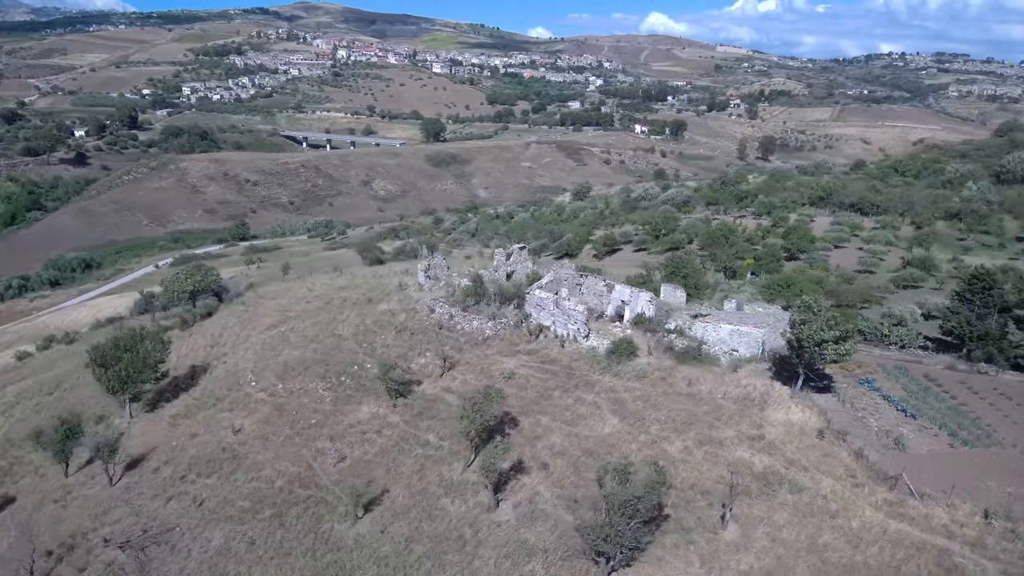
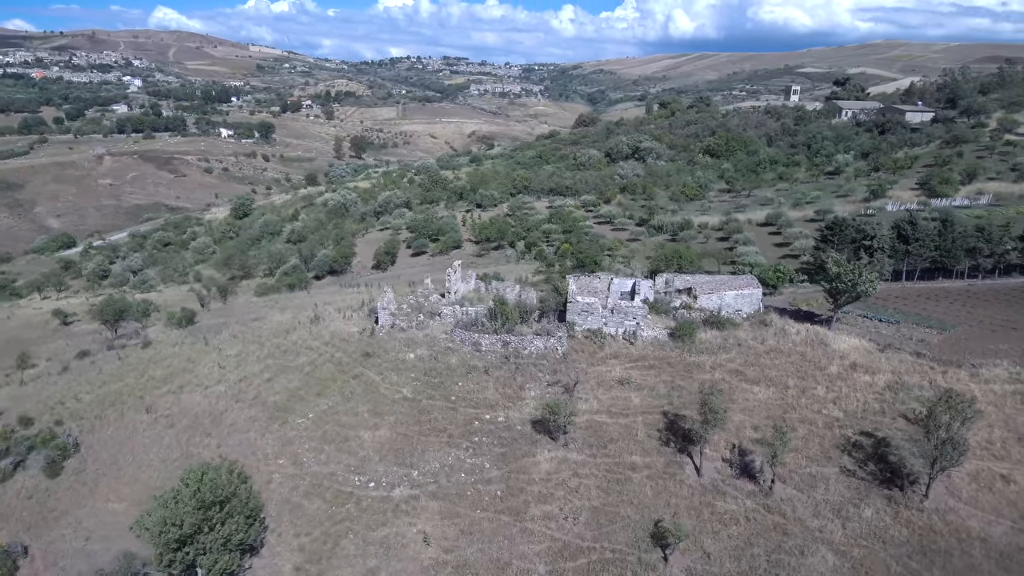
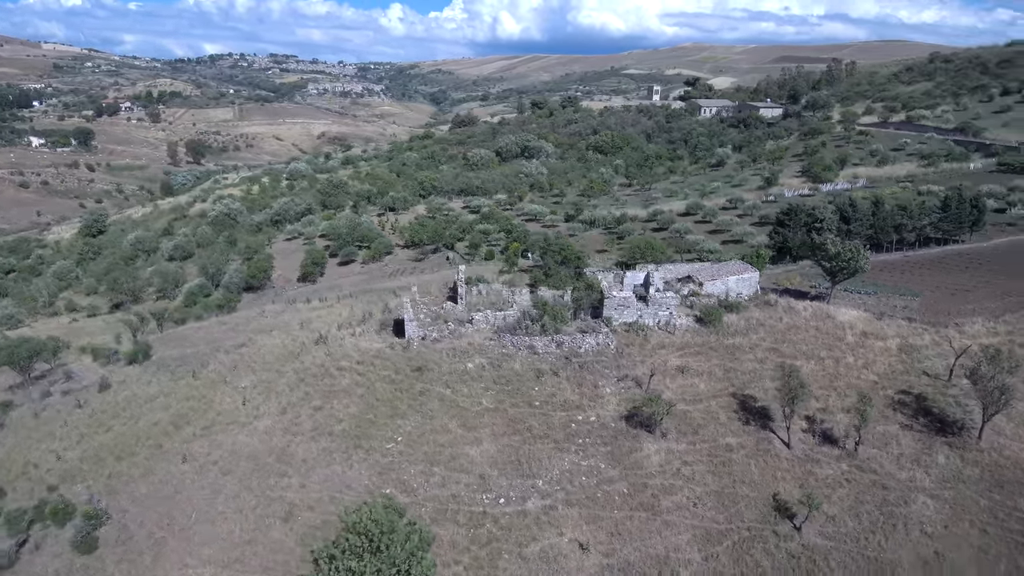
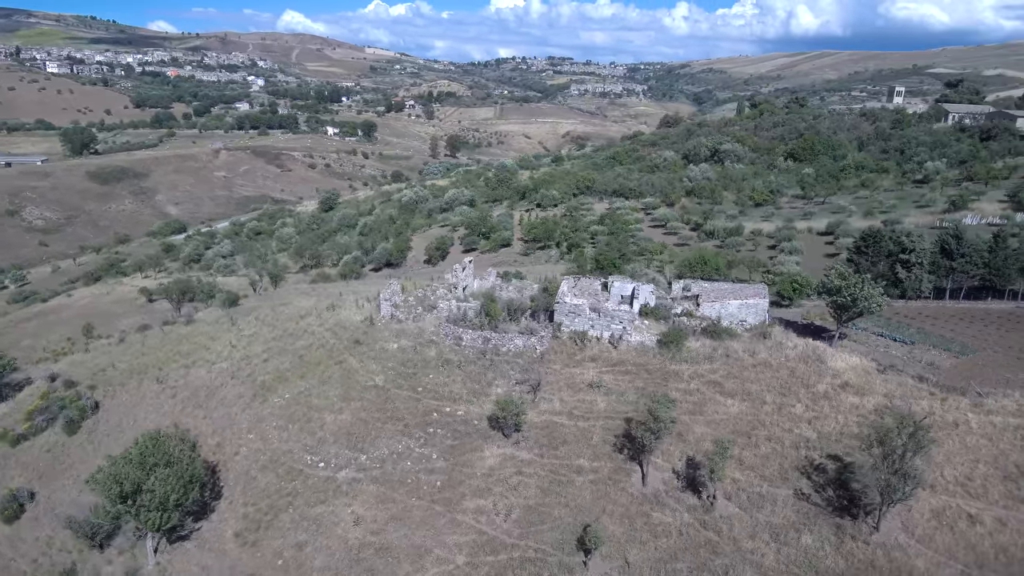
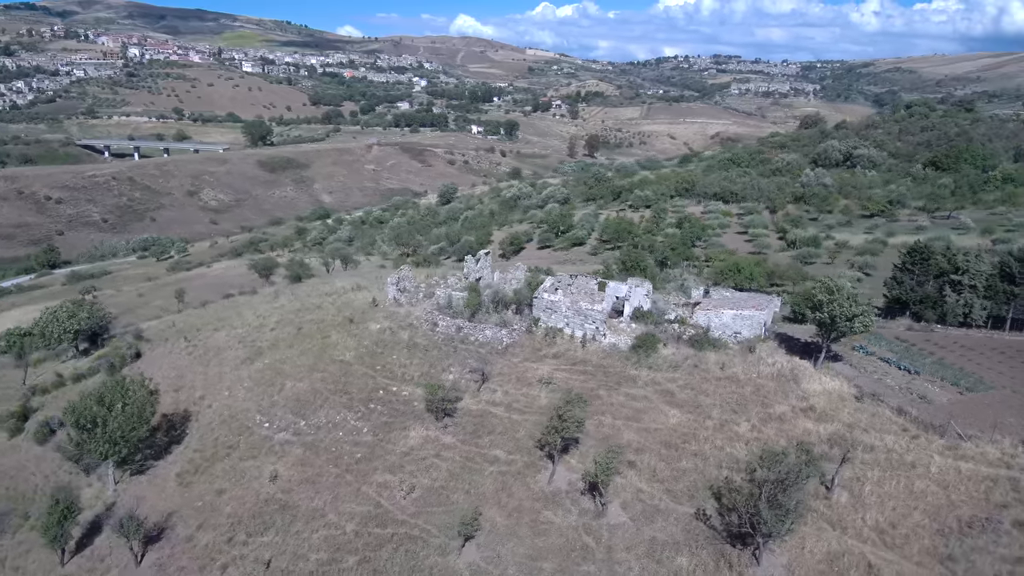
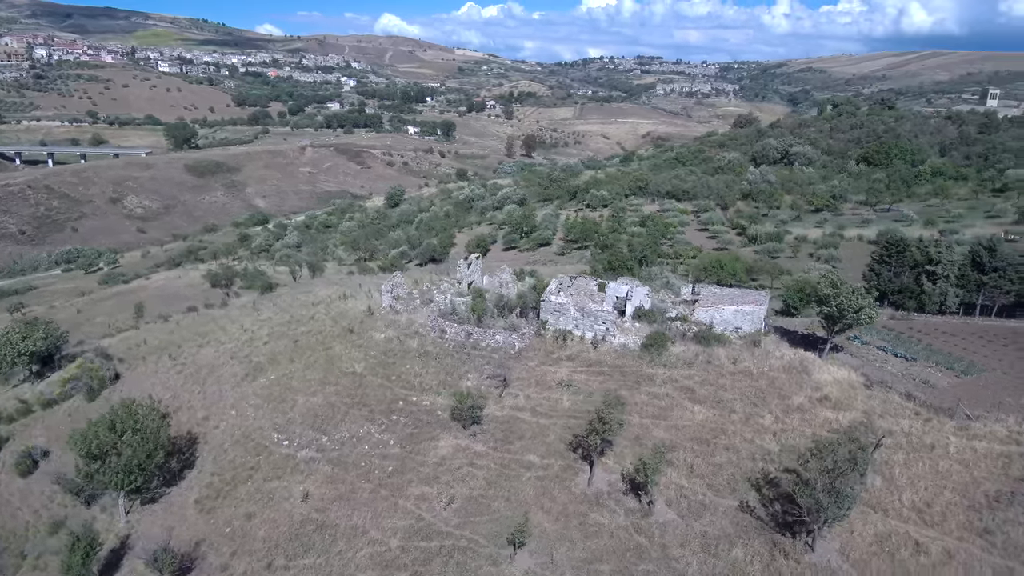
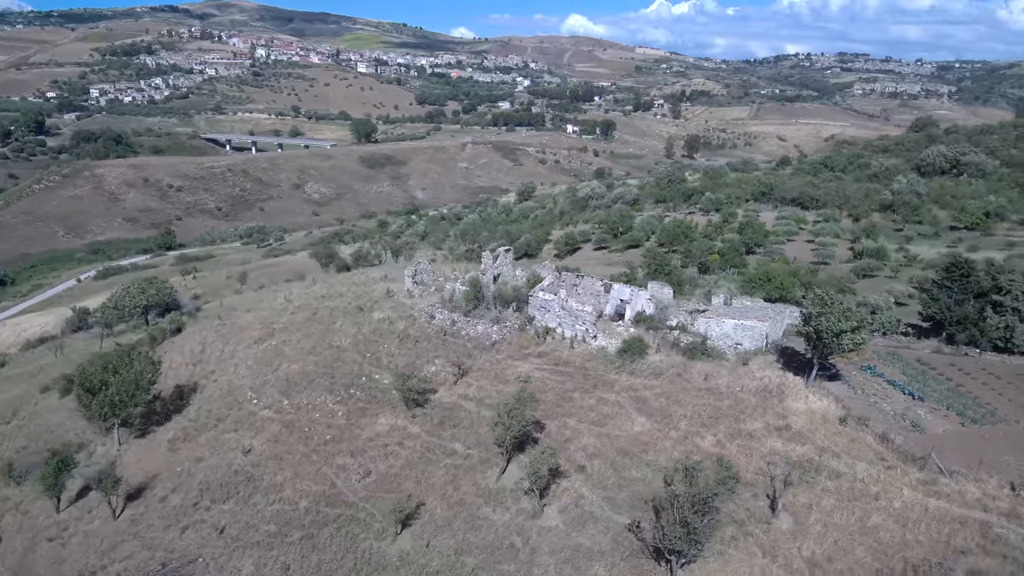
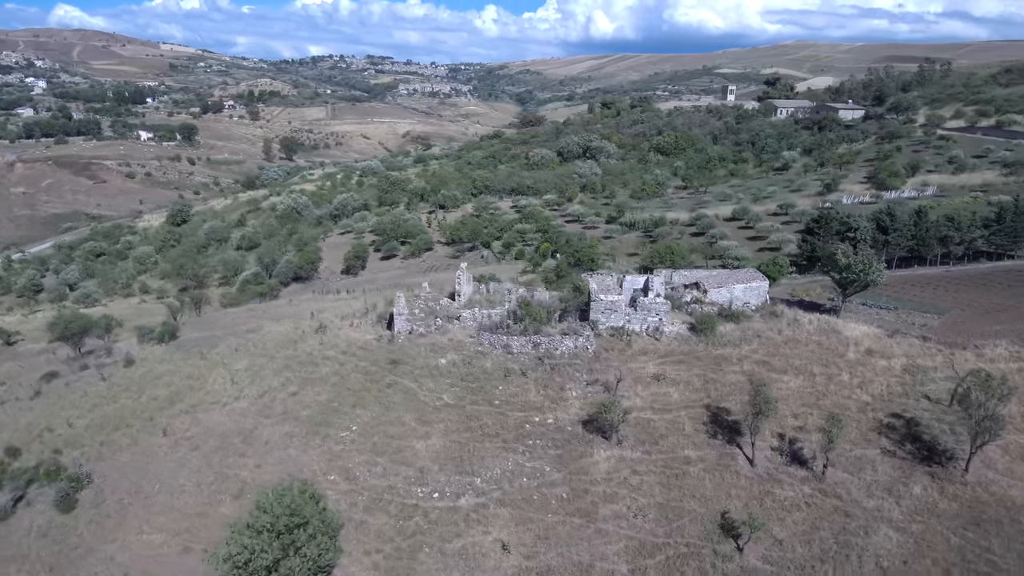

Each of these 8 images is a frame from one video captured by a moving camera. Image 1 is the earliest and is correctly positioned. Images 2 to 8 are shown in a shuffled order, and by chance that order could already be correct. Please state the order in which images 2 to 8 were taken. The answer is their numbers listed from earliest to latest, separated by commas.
7, 5, 6, 4, 2, 8, 3
